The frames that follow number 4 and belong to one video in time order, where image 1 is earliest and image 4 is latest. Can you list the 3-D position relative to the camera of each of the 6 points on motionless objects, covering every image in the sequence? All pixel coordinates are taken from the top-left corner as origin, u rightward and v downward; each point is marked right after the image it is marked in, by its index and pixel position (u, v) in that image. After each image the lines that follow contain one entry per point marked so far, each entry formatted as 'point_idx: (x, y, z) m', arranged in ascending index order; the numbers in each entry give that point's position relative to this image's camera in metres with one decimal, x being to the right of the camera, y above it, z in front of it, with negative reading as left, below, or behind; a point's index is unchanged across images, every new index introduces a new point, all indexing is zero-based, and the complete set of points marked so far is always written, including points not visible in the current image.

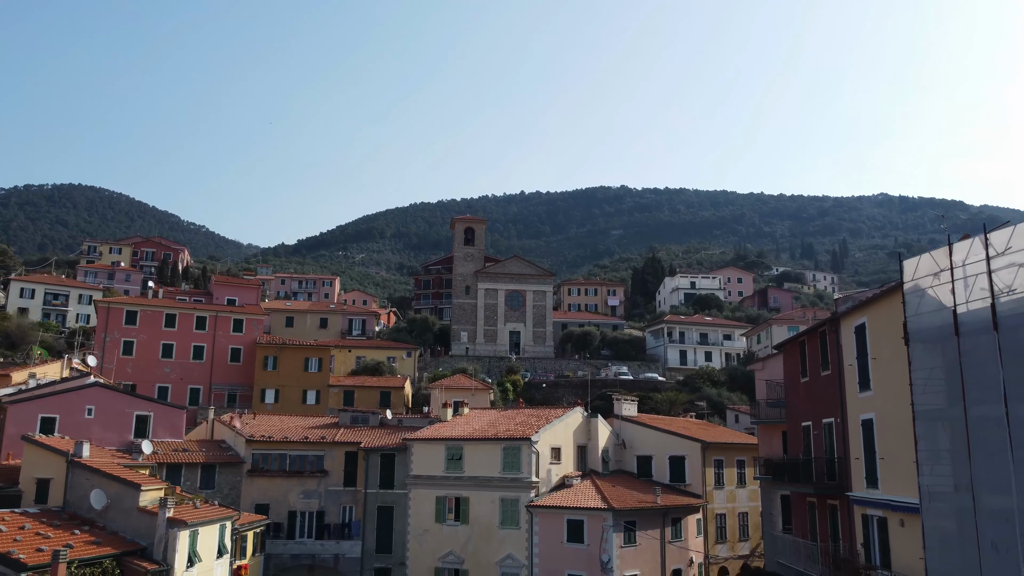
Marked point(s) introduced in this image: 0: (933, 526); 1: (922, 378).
0: (+6.6, -3.6, +12.4) m
1: (+6.6, -1.4, +13.0) m
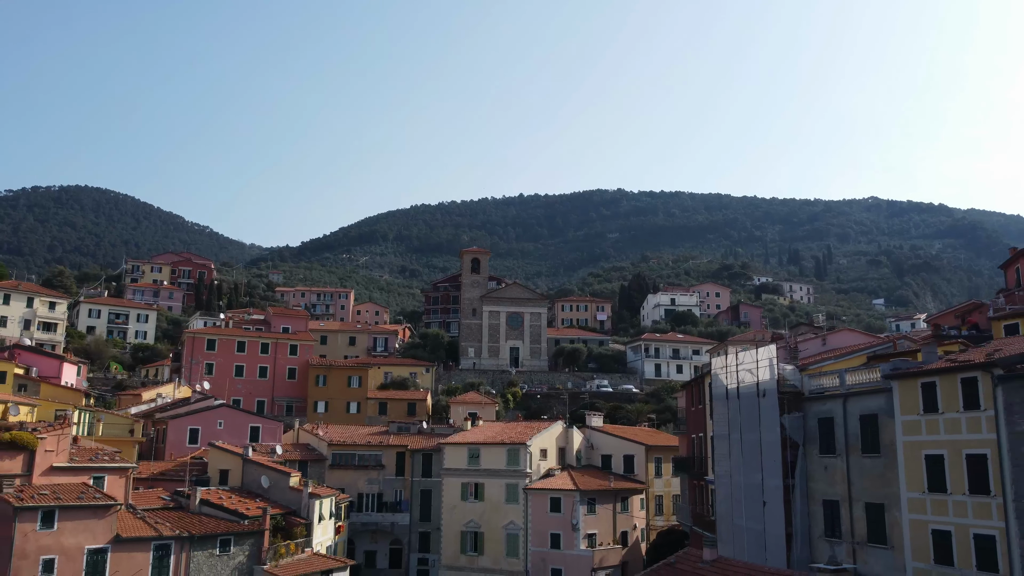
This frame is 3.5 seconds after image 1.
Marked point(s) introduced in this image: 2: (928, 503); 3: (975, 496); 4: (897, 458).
0: (+6.7, -6.4, +25.6) m
1: (+6.7, -4.2, +26.2) m
2: (+9.3, -4.8, +18.0) m
3: (+9.7, -4.4, +17.0) m
4: (+9.0, -4.0, +18.9) m
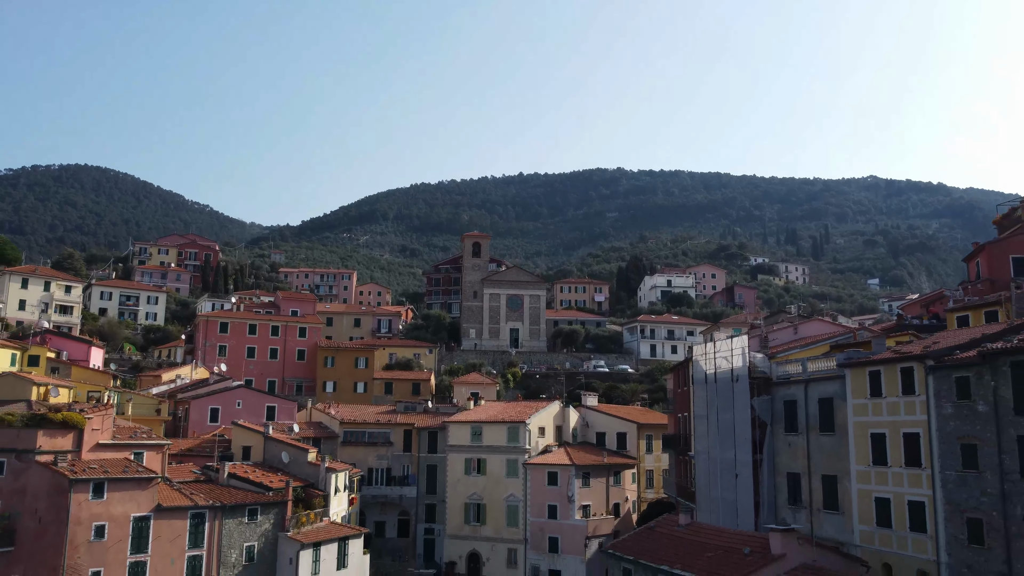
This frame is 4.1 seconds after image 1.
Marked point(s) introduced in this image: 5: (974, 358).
0: (+6.7, -6.2, +28.5) m
1: (+6.7, -4.0, +29.1) m
2: (+9.3, -4.8, +20.9) m
3: (+9.7, -4.4, +19.8) m
4: (+9.1, -4.0, +21.8) m
5: (+10.4, -1.6, +18.3) m
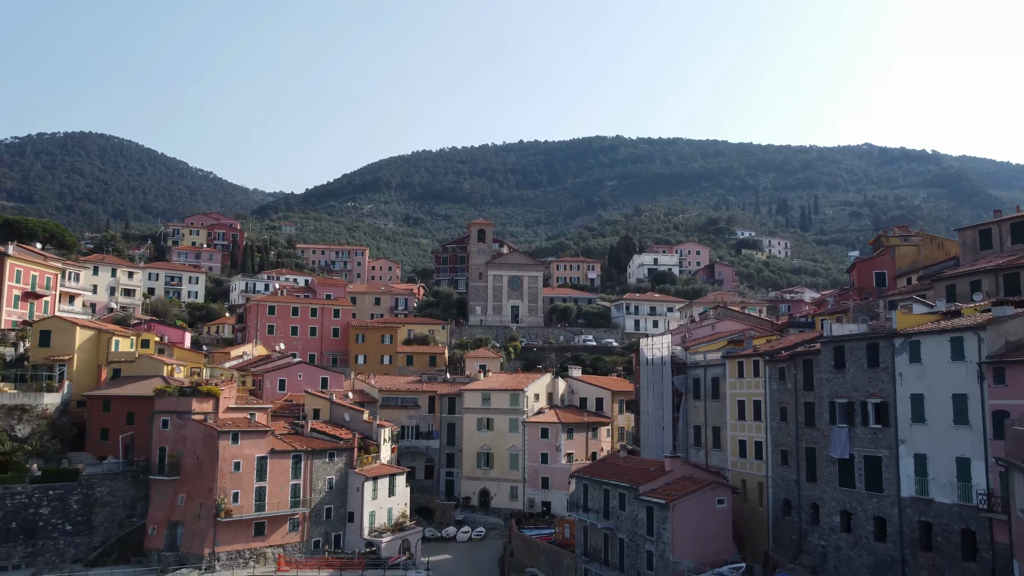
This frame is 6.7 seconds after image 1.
0: (+6.8, -6.8, +41.4) m
1: (+6.8, -4.5, +41.8) m
2: (+9.4, -5.7, +33.7) m
3: (+9.8, -5.4, +32.6) m
4: (+9.1, -4.9, +34.5) m
5: (+10.5, -2.6, +30.9) m
